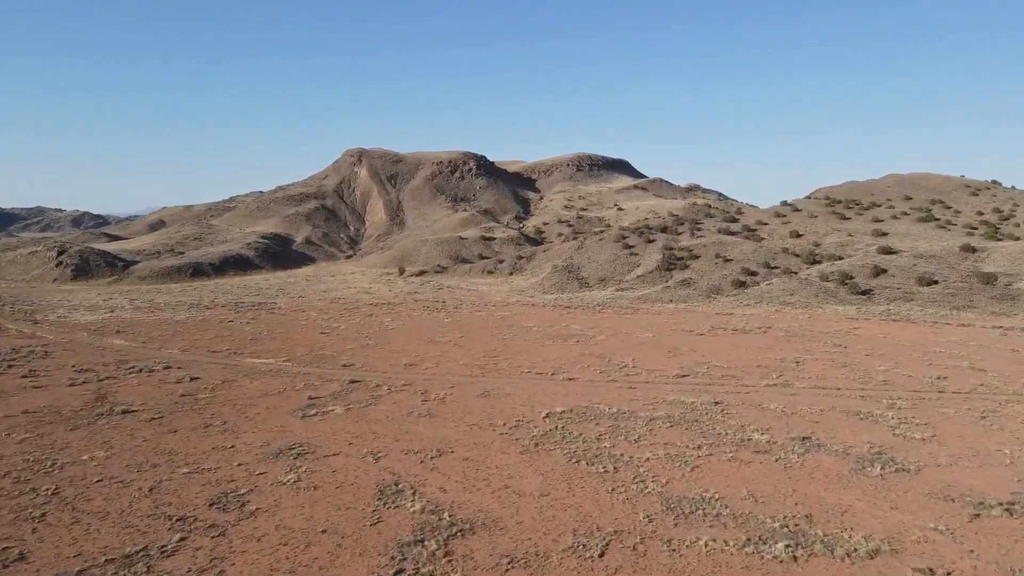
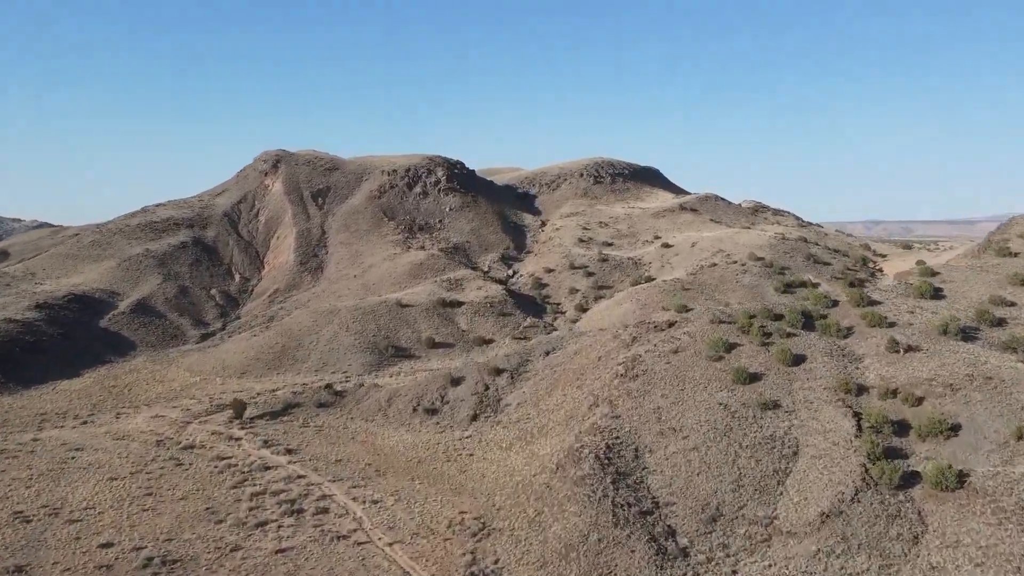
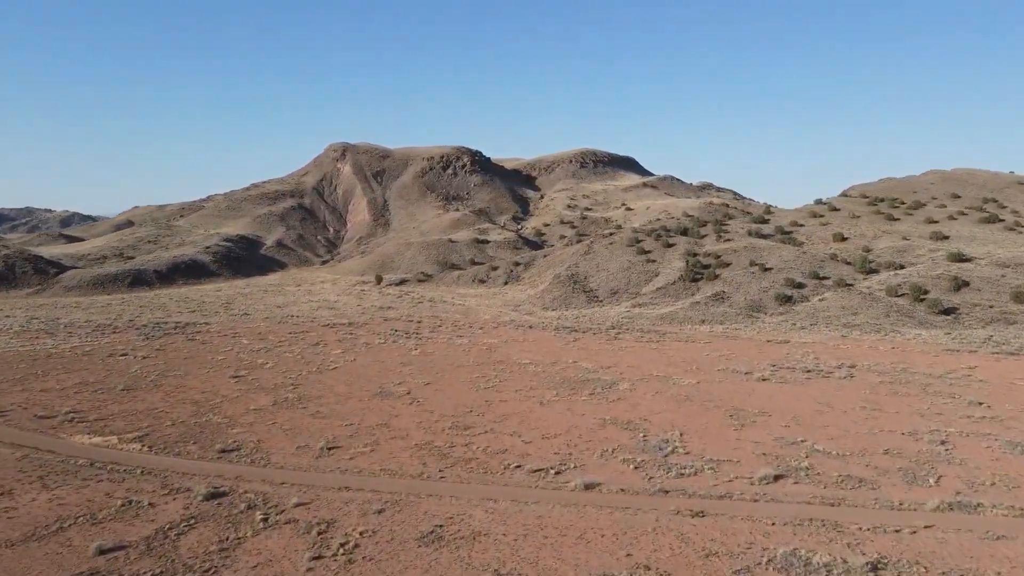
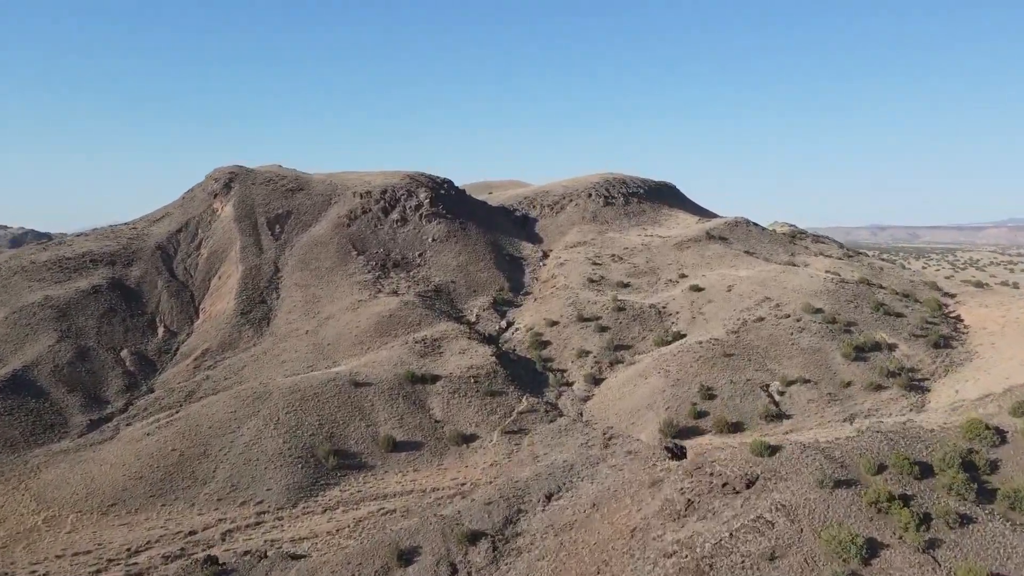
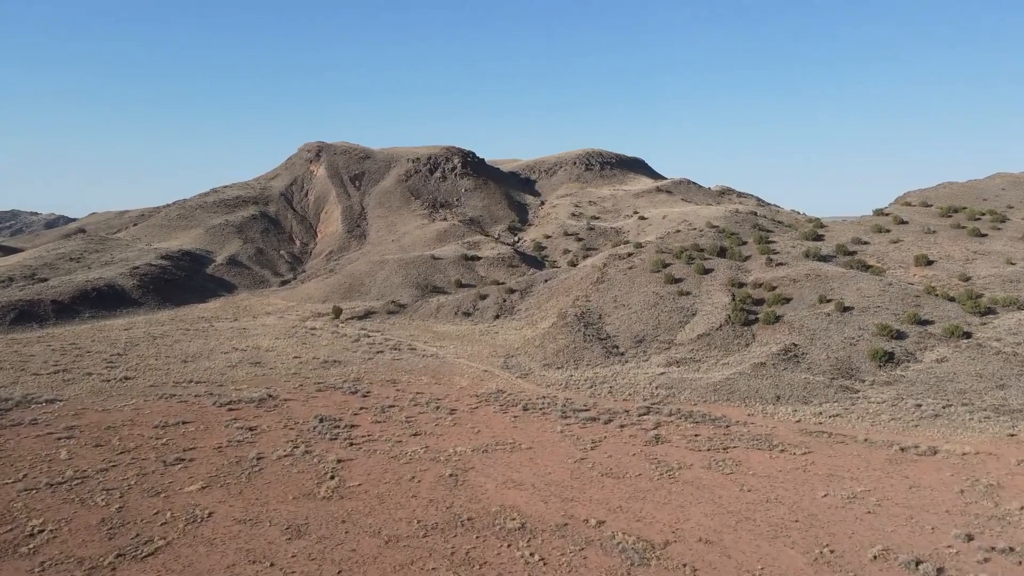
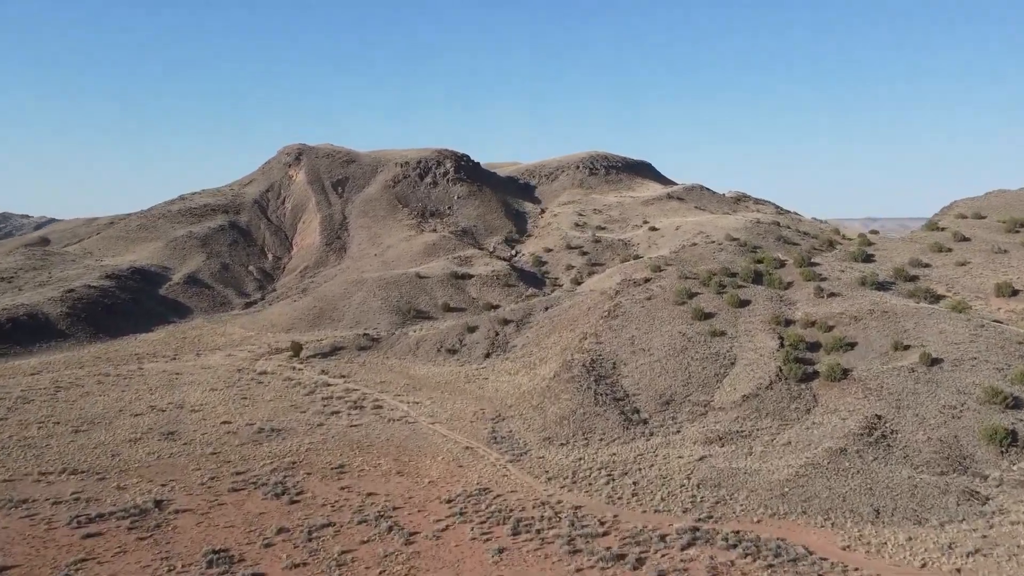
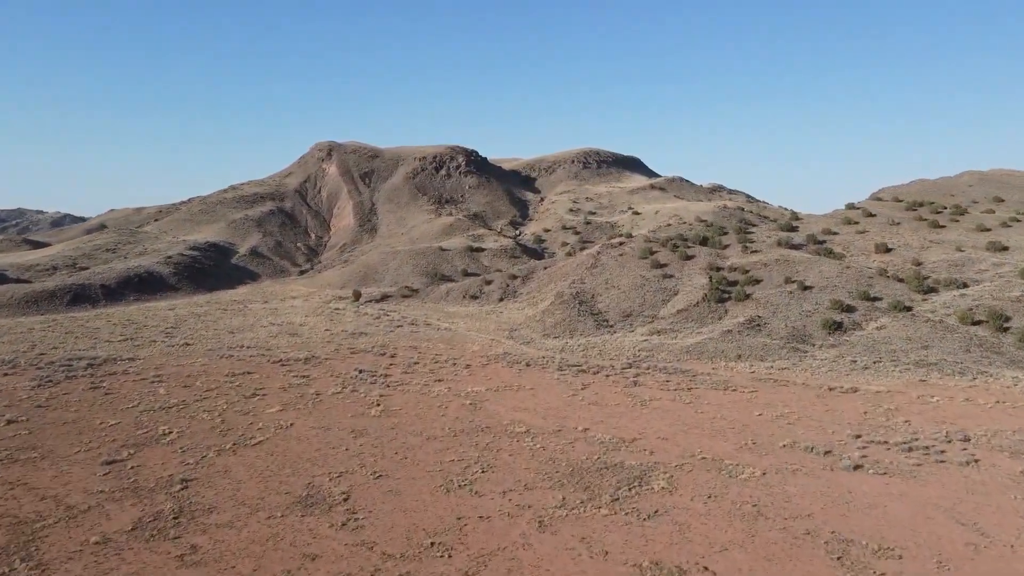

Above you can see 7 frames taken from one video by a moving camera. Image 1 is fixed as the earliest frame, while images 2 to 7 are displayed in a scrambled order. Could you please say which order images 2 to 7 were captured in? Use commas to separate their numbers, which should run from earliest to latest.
3, 7, 5, 6, 2, 4
